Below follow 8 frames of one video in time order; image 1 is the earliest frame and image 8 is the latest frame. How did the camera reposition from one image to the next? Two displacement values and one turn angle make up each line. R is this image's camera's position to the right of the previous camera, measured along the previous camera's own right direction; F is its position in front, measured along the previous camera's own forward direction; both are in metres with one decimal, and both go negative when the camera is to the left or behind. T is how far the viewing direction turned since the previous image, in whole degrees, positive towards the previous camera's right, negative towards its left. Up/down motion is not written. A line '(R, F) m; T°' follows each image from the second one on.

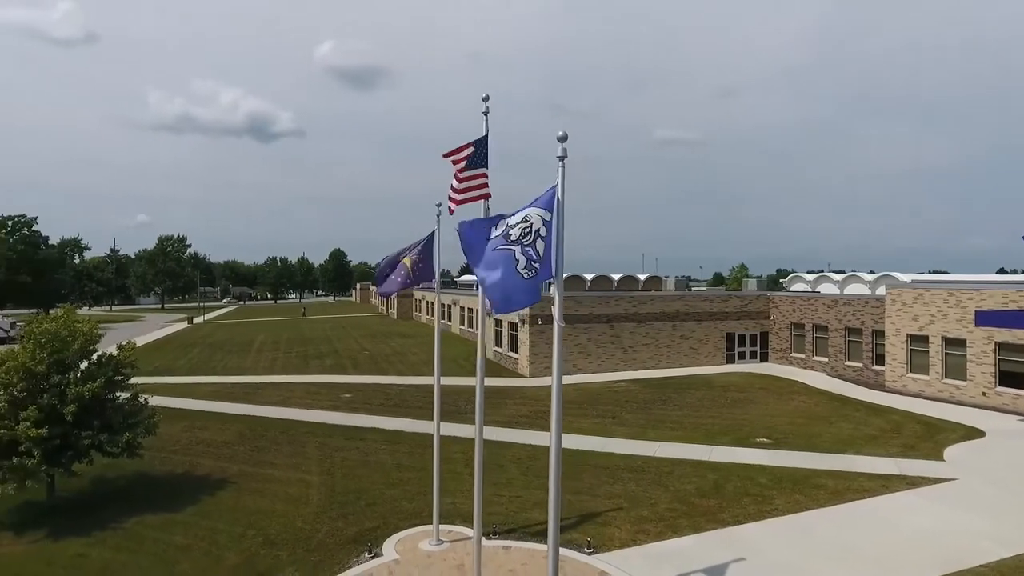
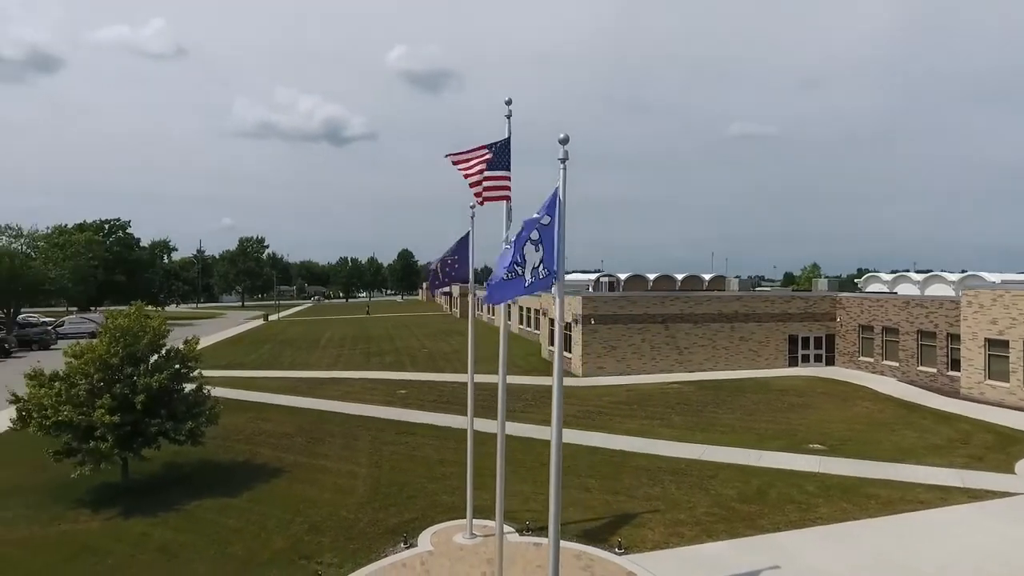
(+0.6, -0.1) m; -6°
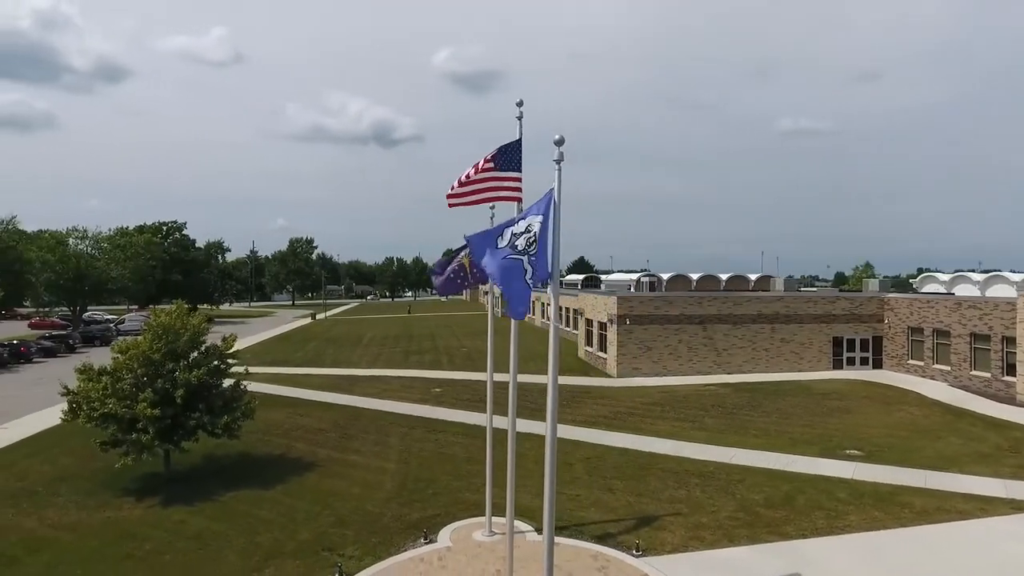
(+0.5, -0.1) m; -4°
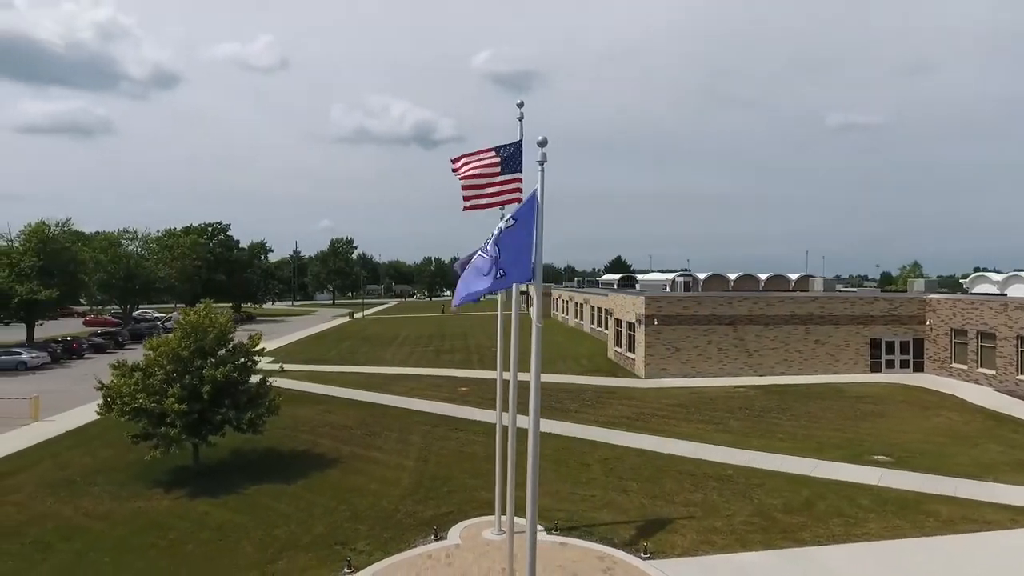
(+0.6, 0.0) m; -4°
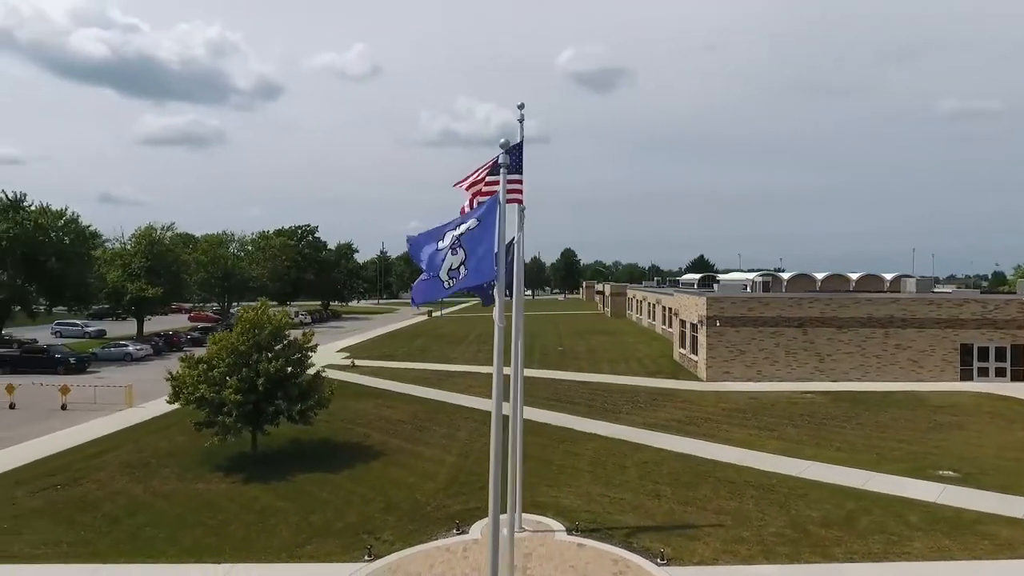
(+1.2, 0.0) m; -8°
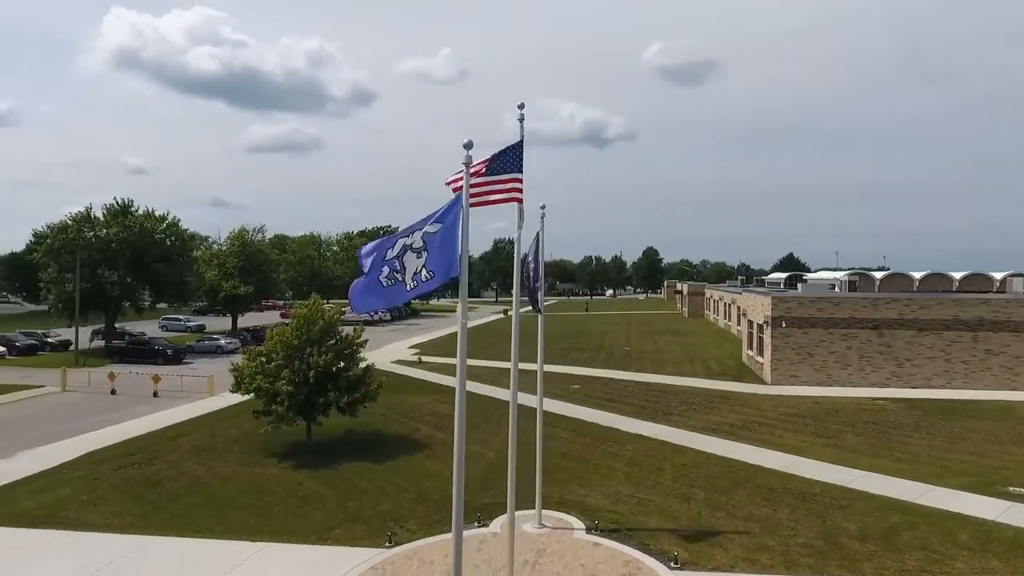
(+1.3, 0.0) m; -8°
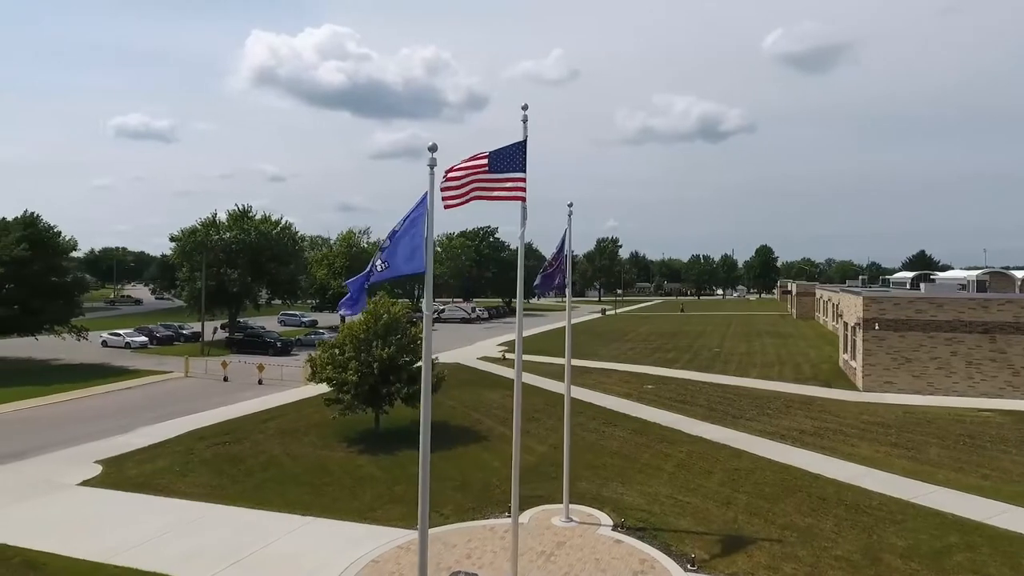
(+1.6, -0.1) m; -10°
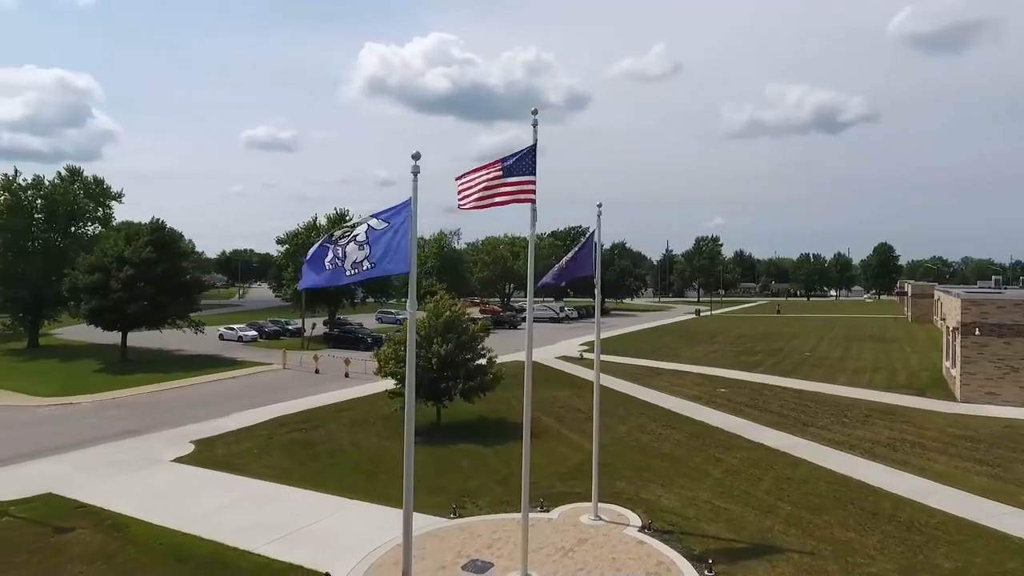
(+1.4, -0.2) m; -9°
